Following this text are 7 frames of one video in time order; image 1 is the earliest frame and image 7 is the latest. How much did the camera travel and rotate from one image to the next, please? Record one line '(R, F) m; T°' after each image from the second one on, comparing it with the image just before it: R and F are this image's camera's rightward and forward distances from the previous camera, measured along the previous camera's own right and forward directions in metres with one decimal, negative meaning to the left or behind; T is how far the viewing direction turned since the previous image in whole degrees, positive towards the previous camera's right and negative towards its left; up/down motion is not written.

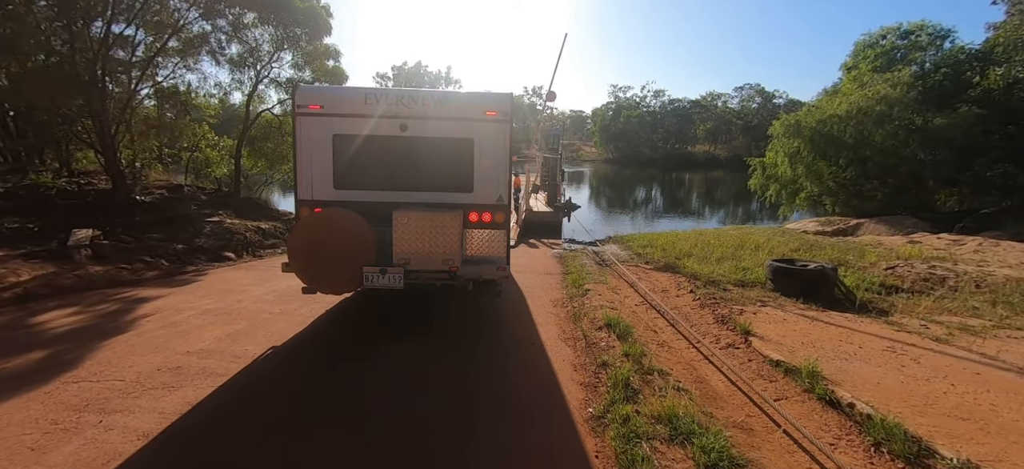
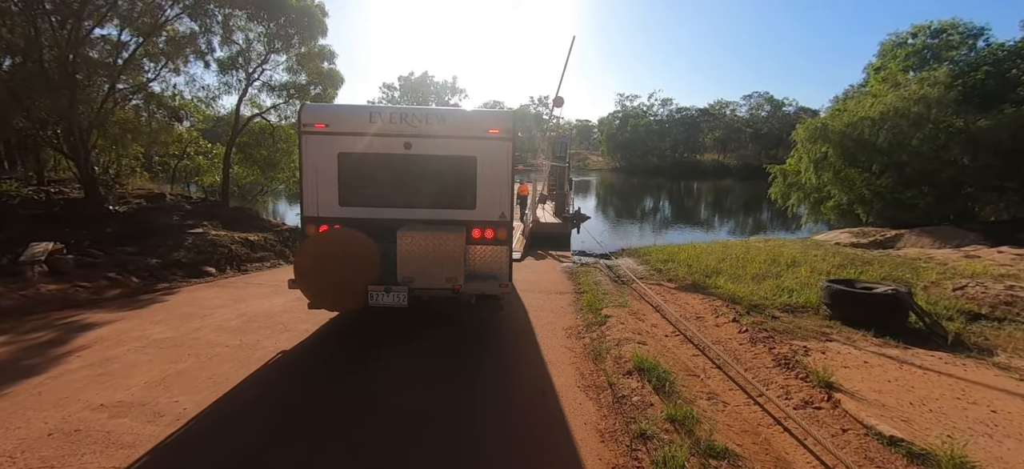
(0.0, +1.0) m; -1°
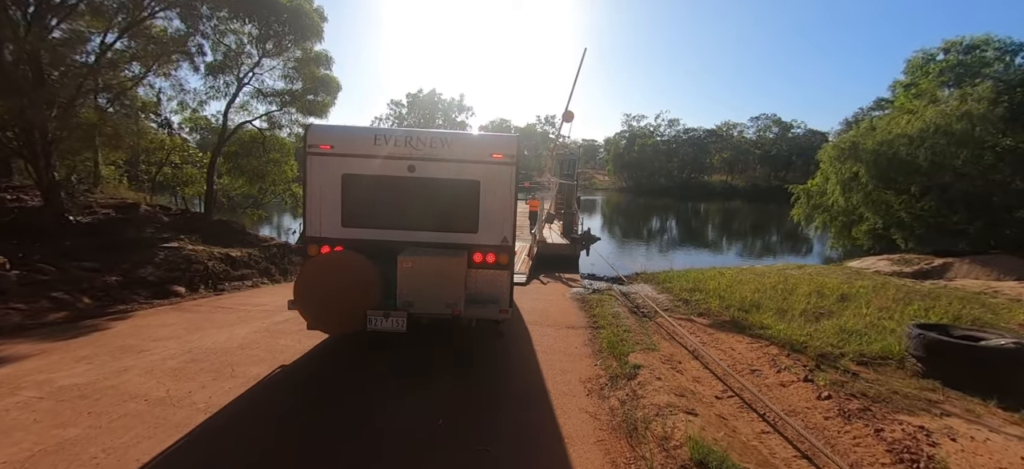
(0.0, +1.1) m; -1°
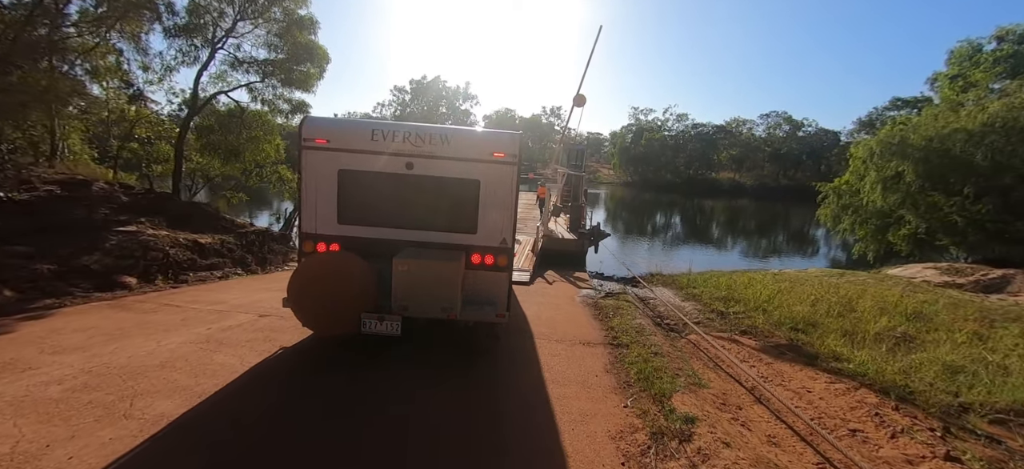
(-0.1, +1.3) m; 0°
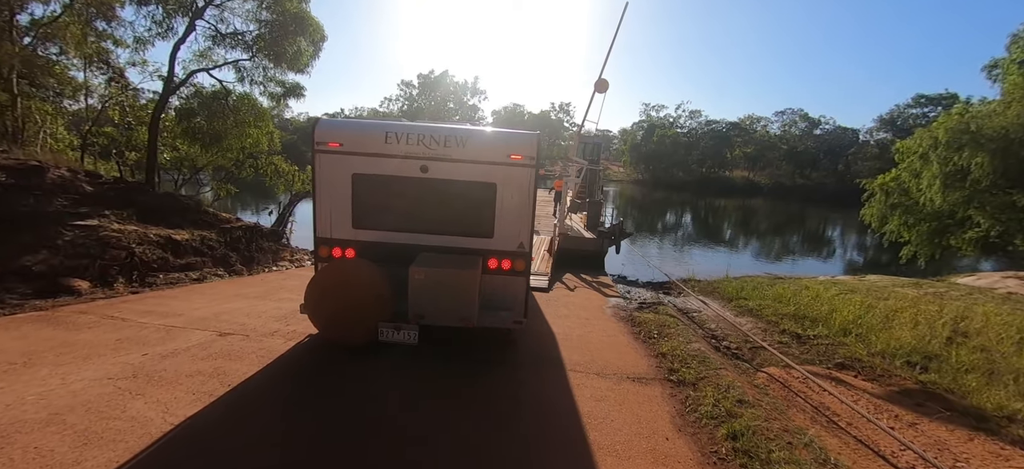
(-0.2, +1.4) m; -1°
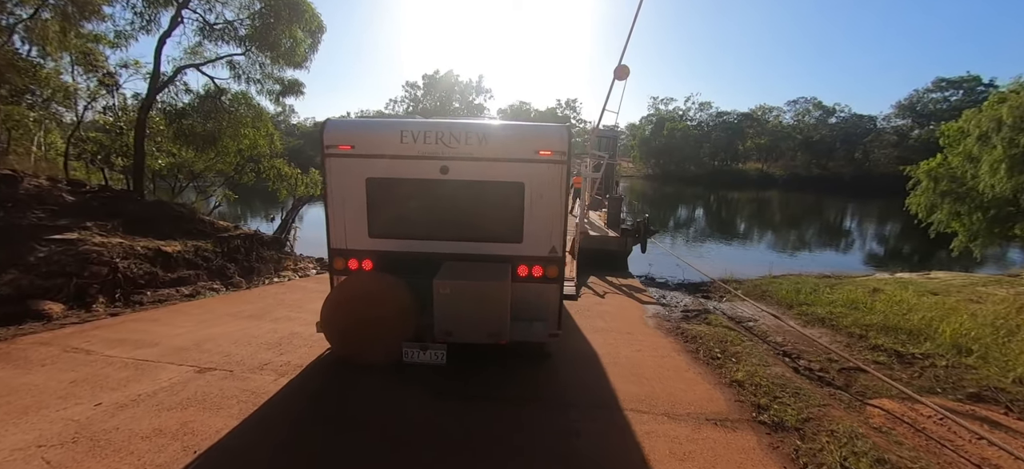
(-0.3, +0.9) m; -1°
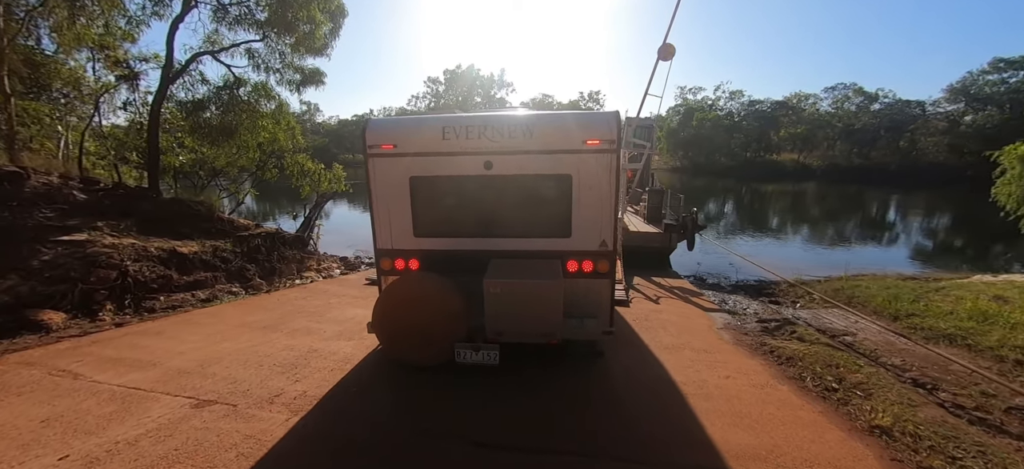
(-0.4, +0.9) m; -3°
